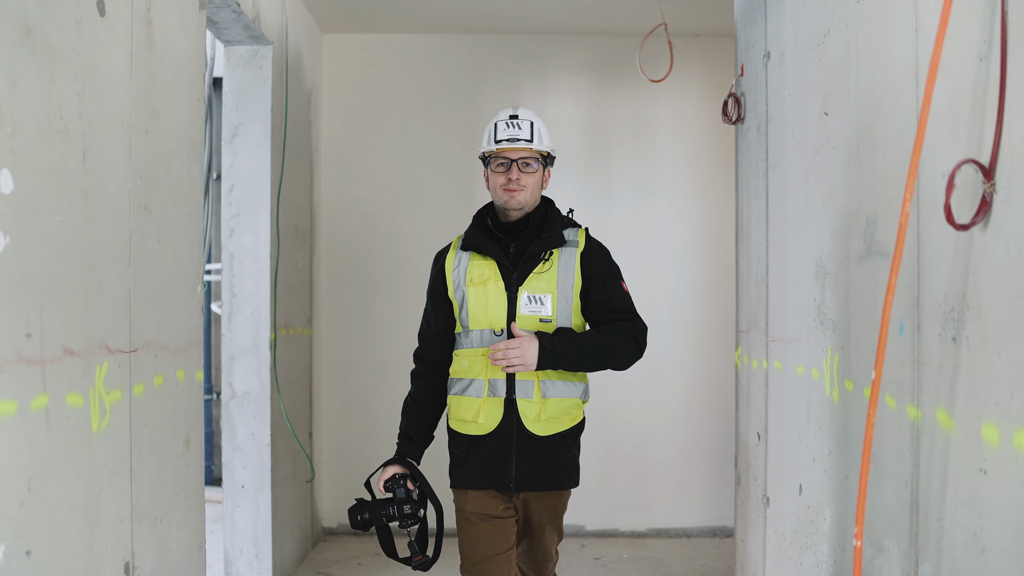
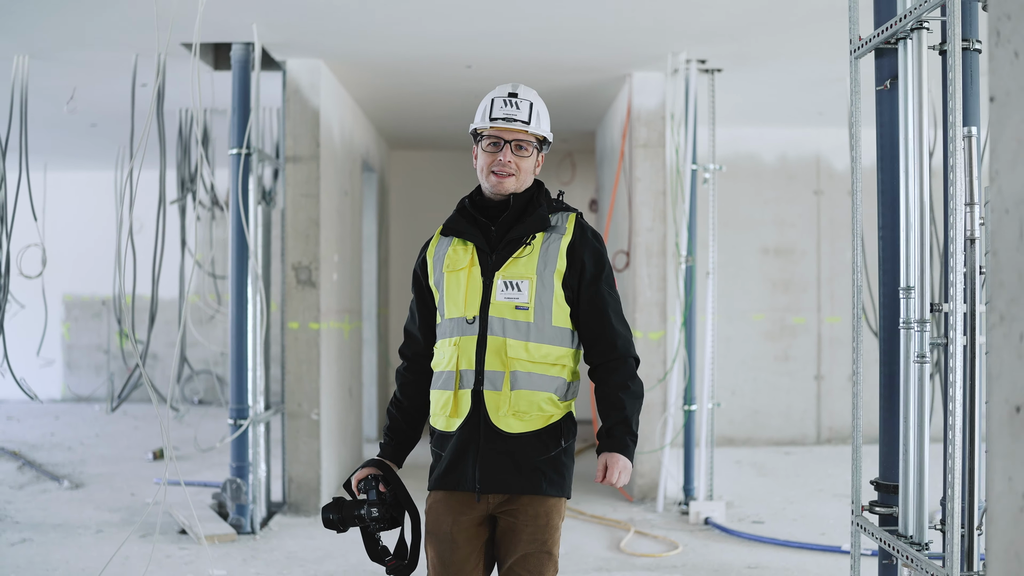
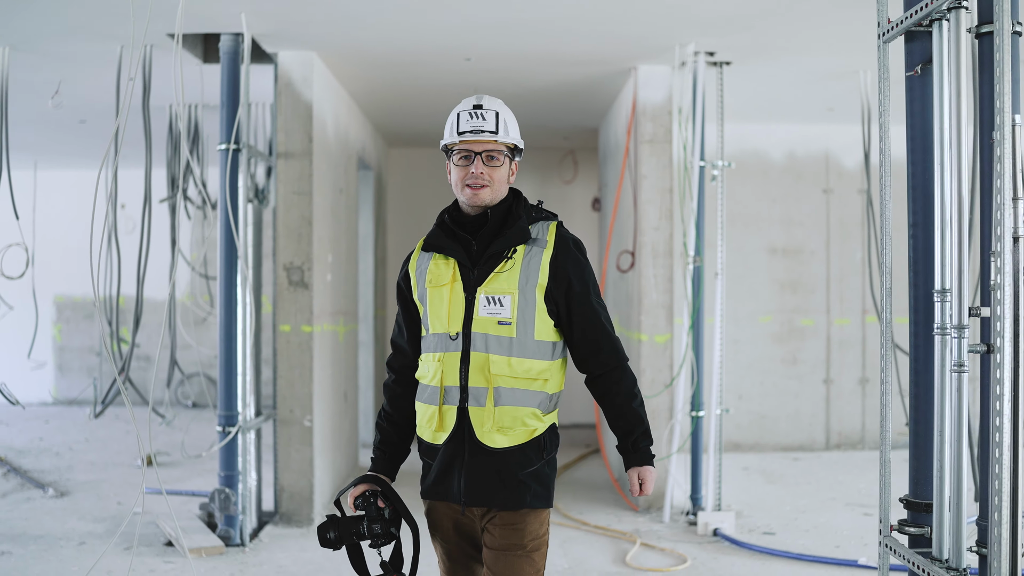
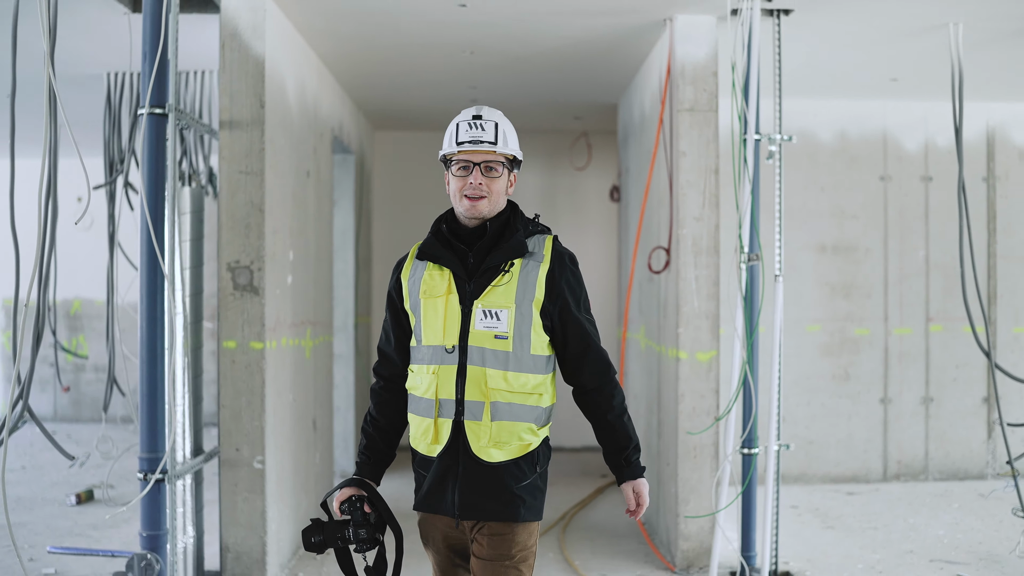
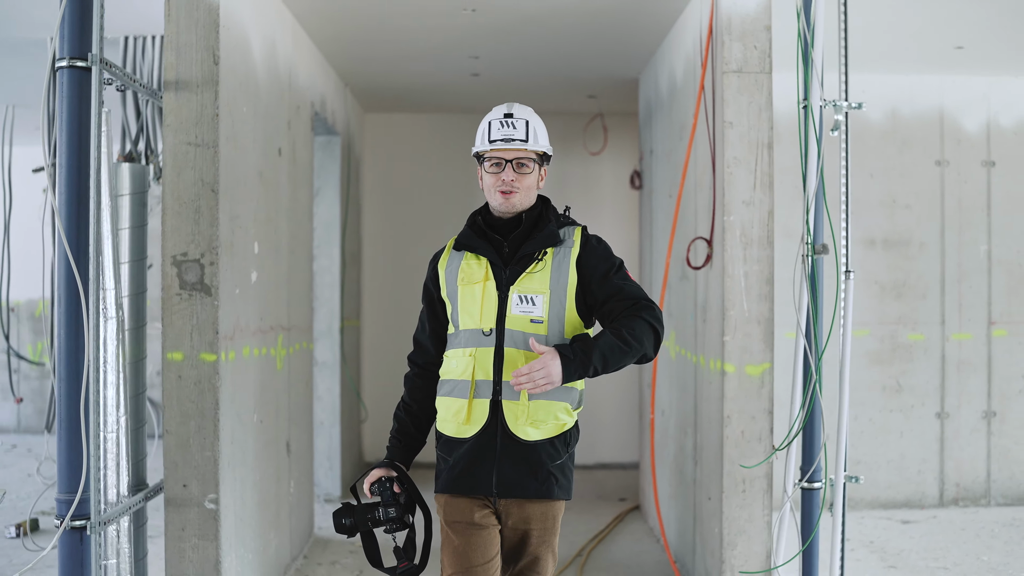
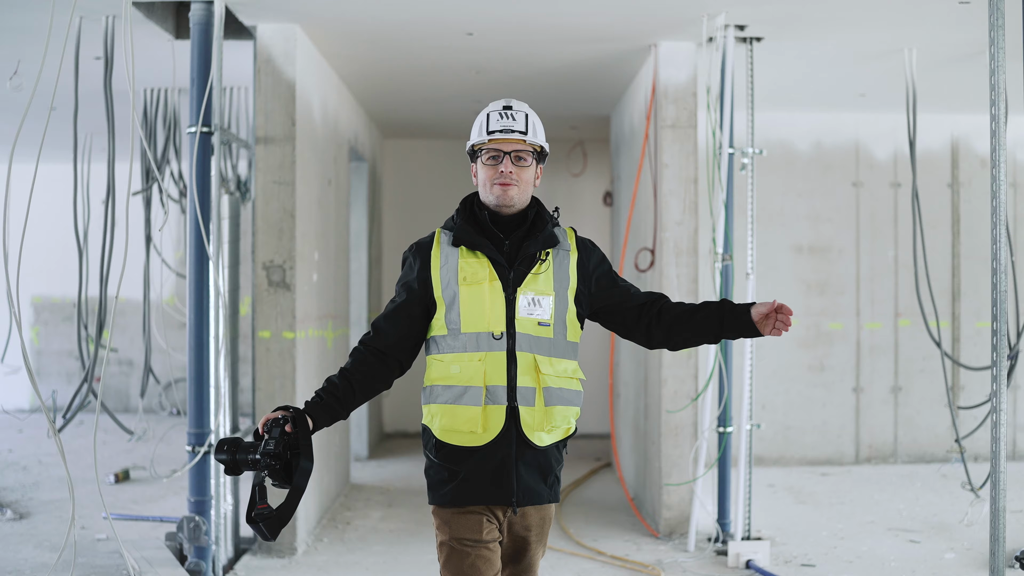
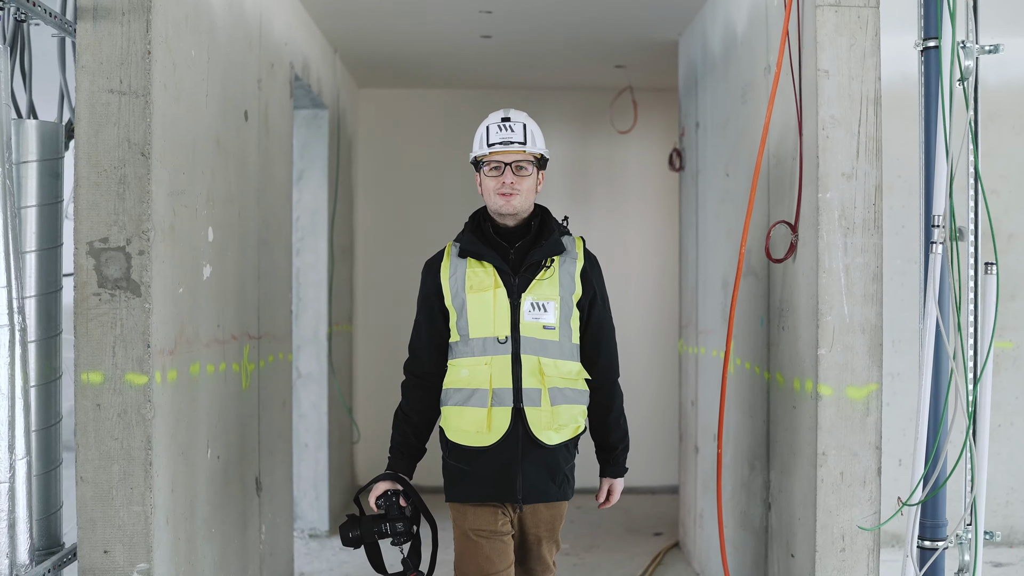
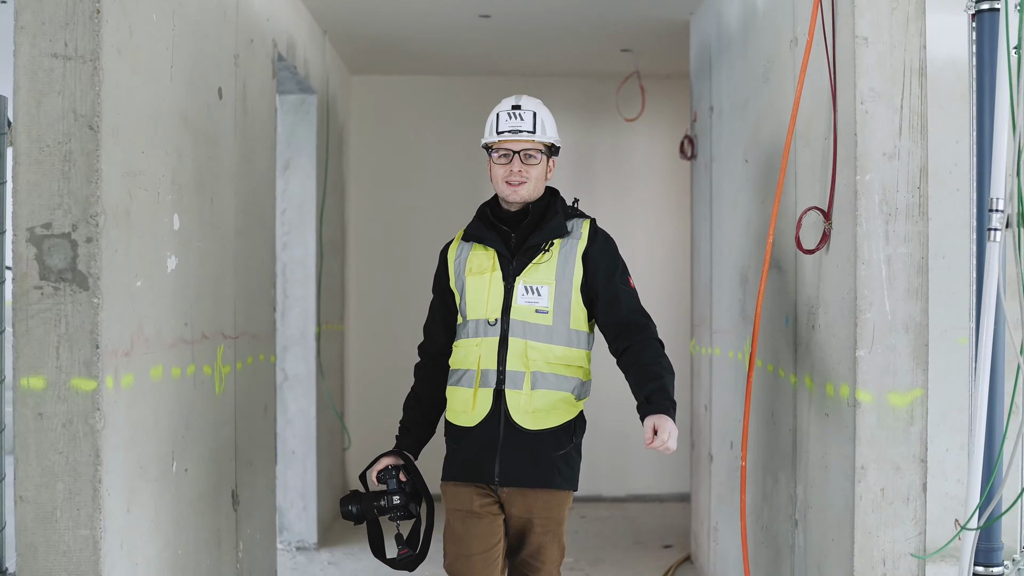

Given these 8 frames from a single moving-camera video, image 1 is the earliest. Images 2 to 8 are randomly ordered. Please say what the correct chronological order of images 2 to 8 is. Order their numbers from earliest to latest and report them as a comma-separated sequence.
8, 7, 5, 4, 6, 3, 2
